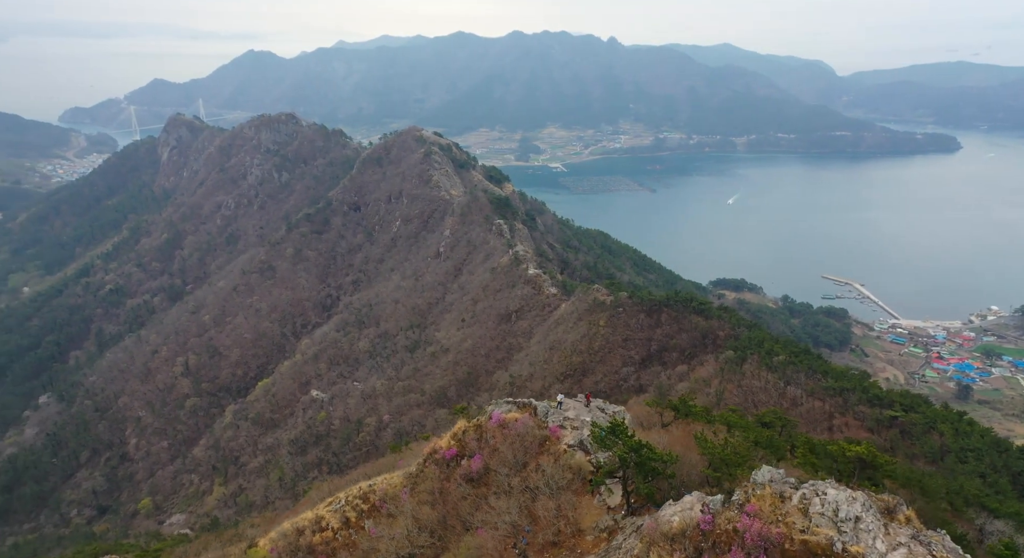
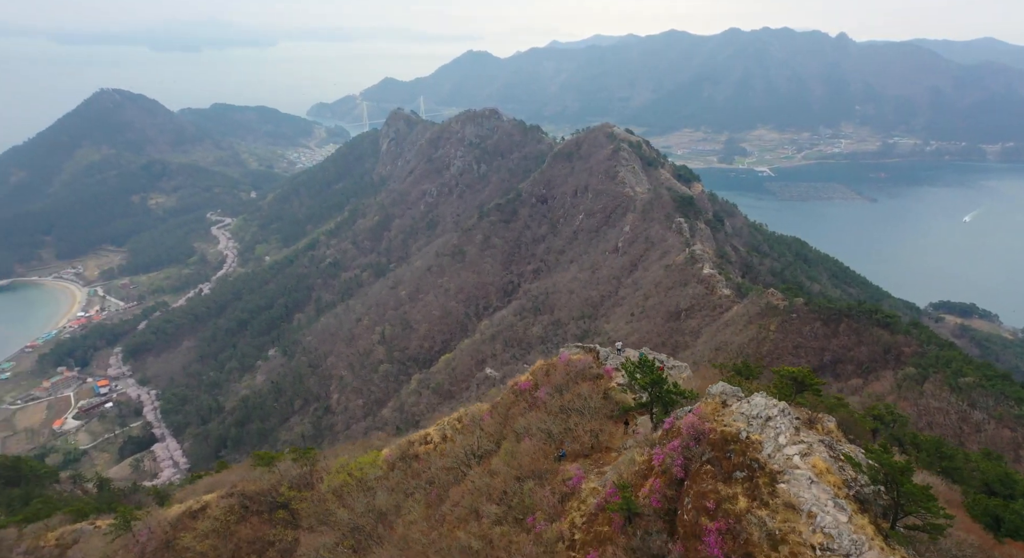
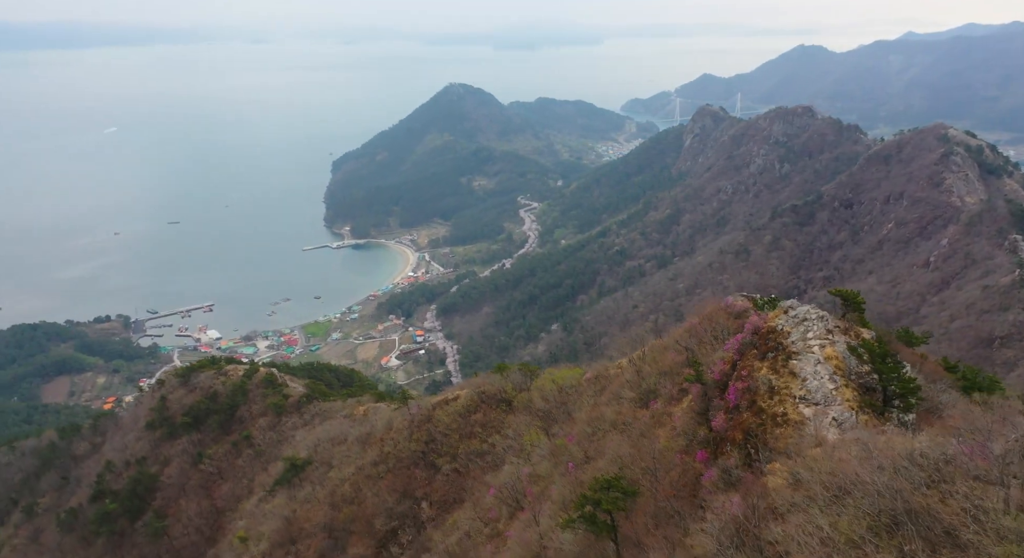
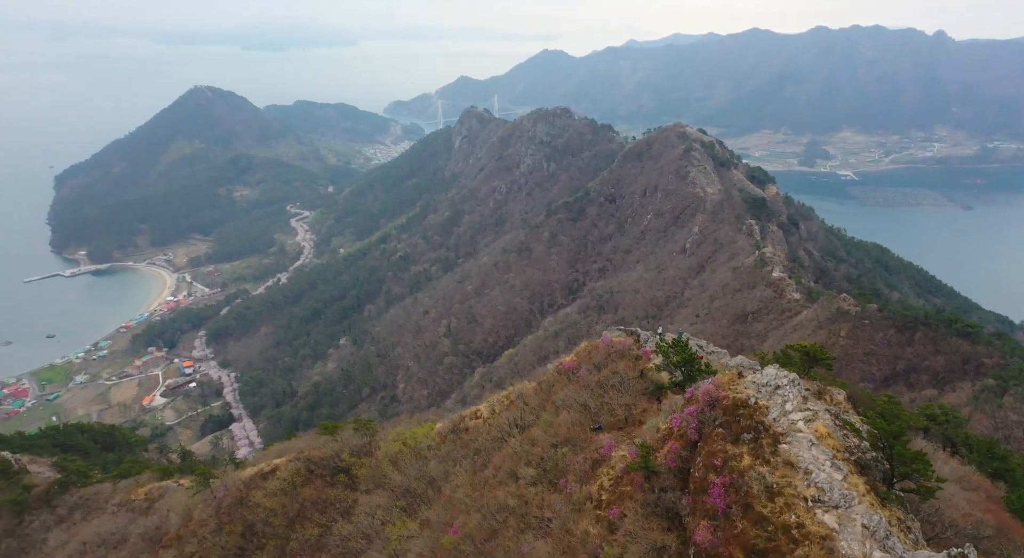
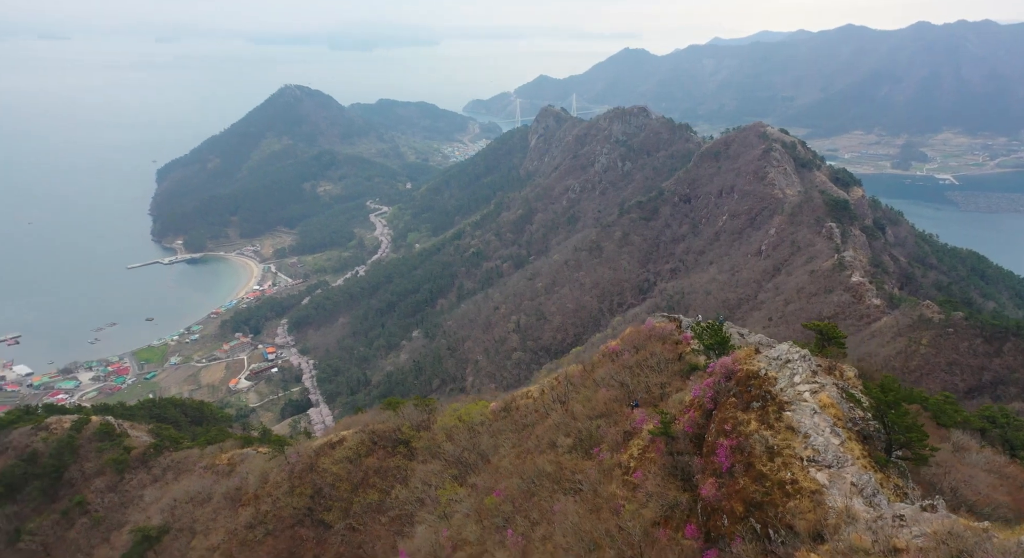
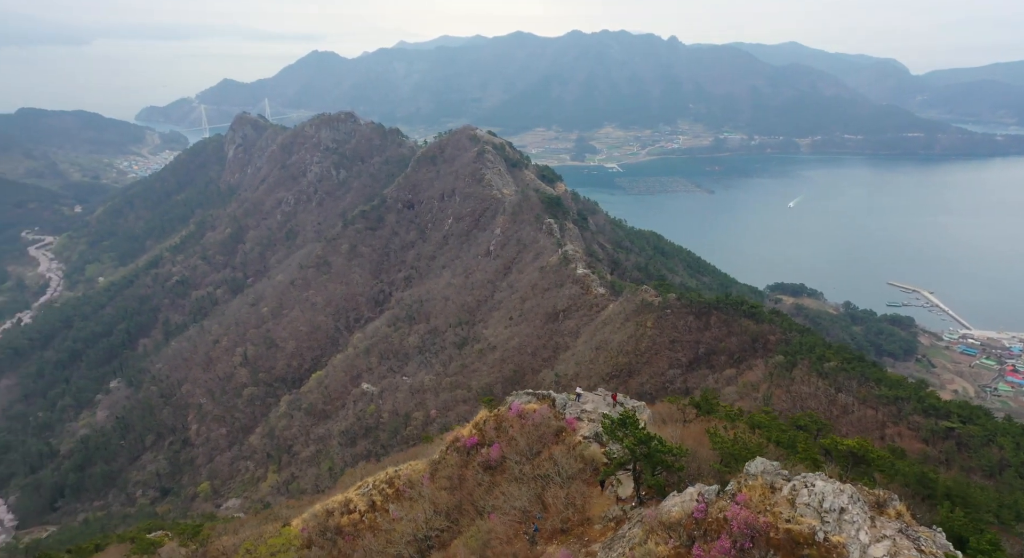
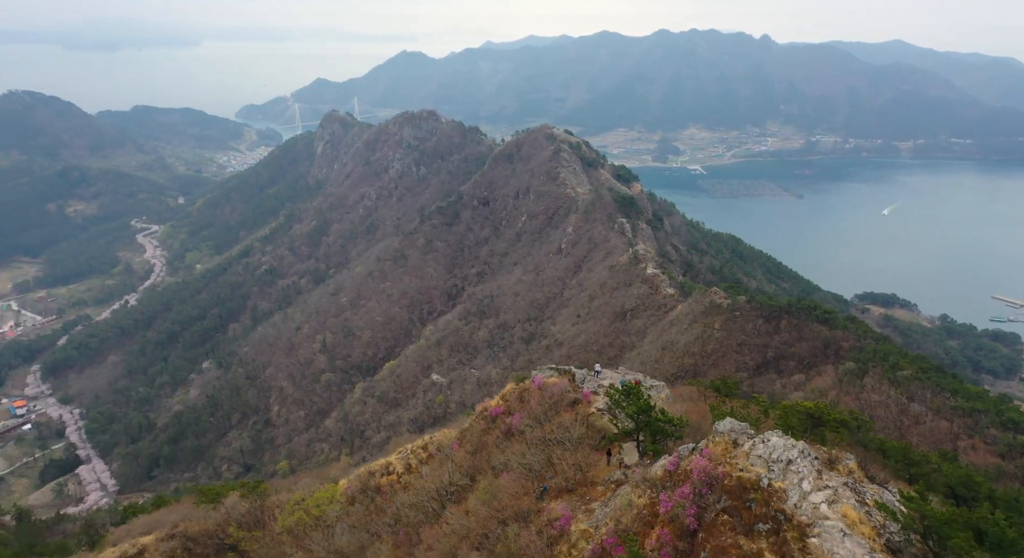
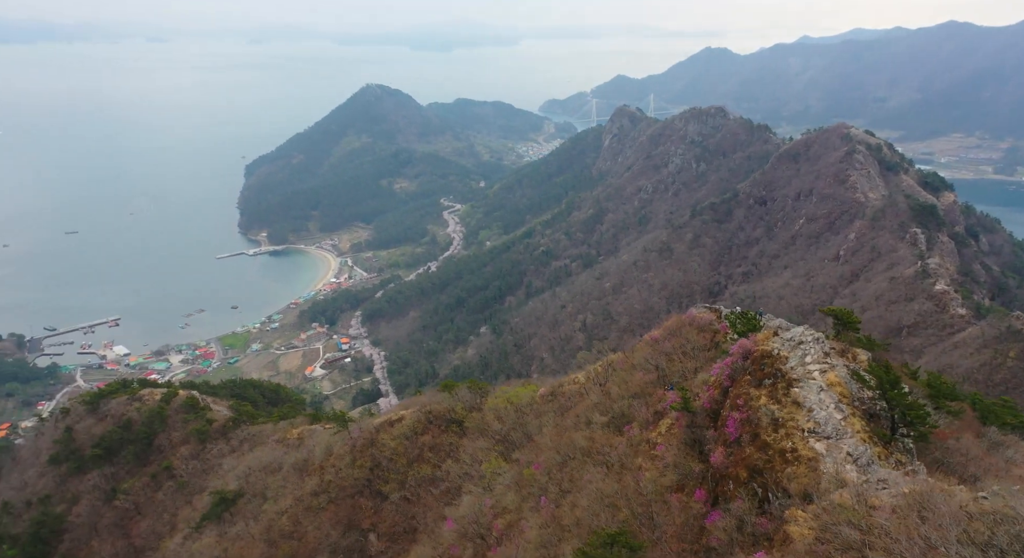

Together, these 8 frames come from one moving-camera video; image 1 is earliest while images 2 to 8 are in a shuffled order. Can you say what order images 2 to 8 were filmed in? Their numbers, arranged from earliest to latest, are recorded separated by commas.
6, 7, 2, 4, 5, 8, 3
